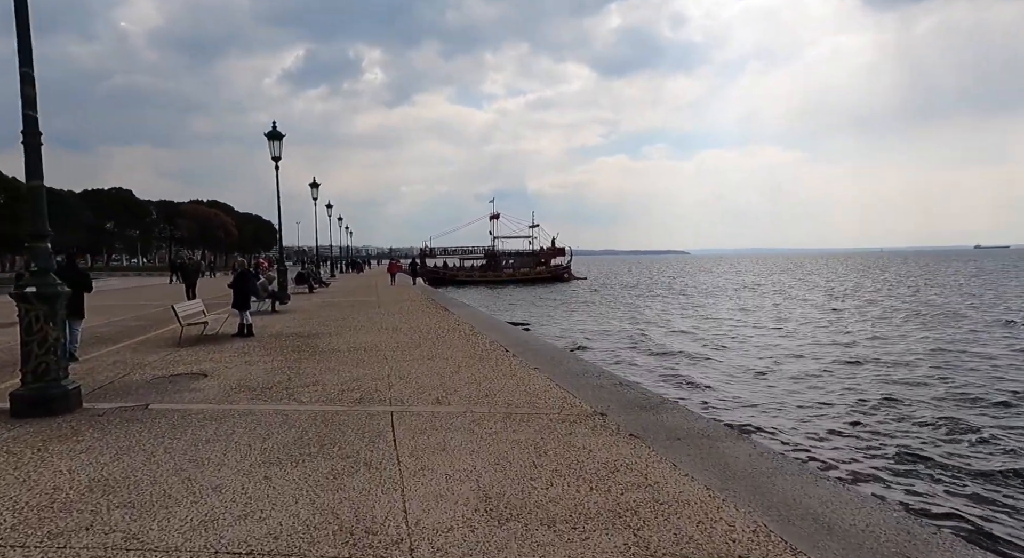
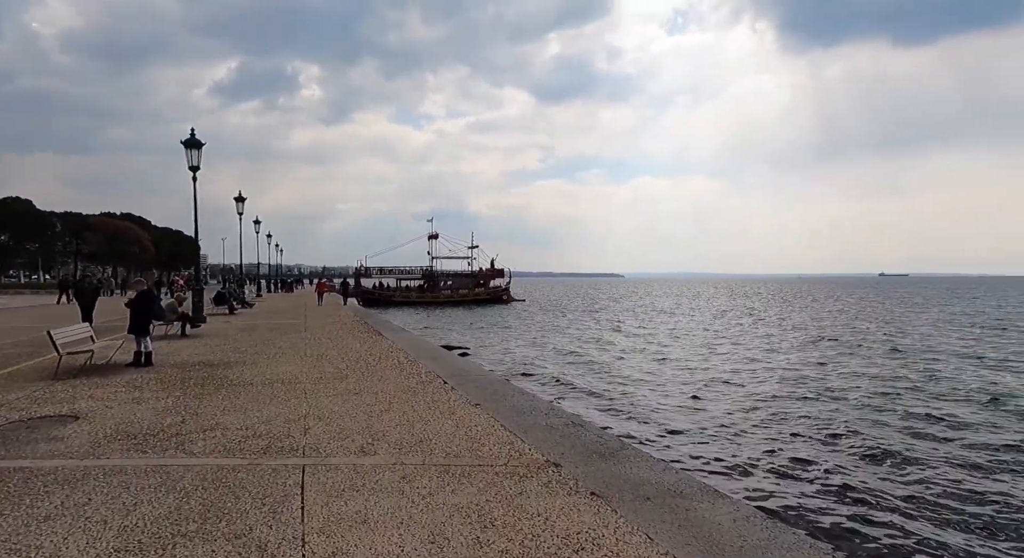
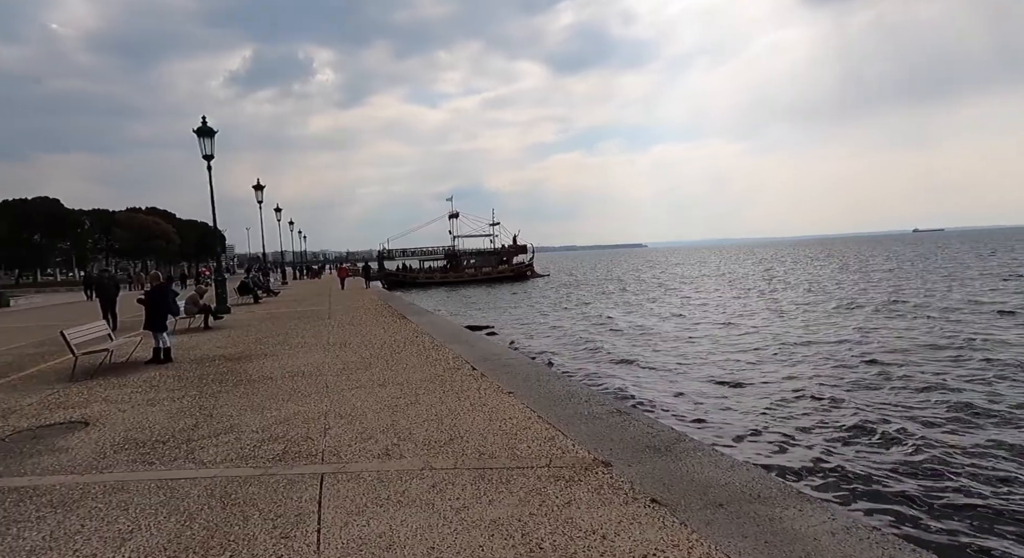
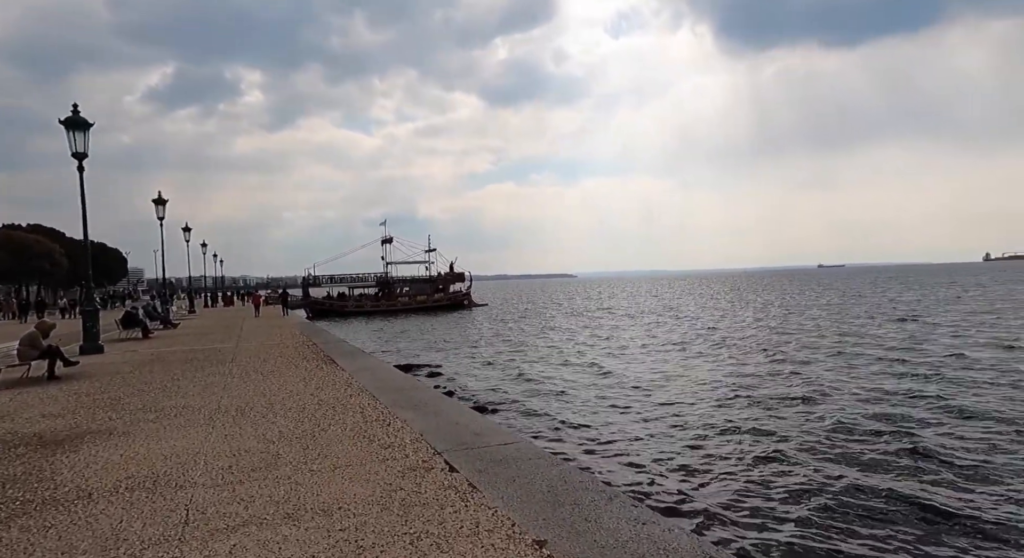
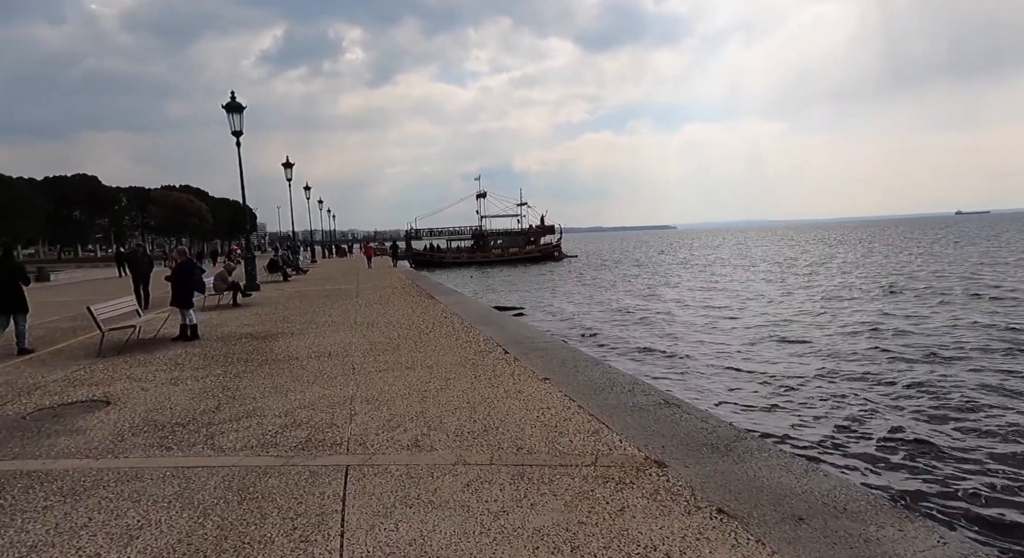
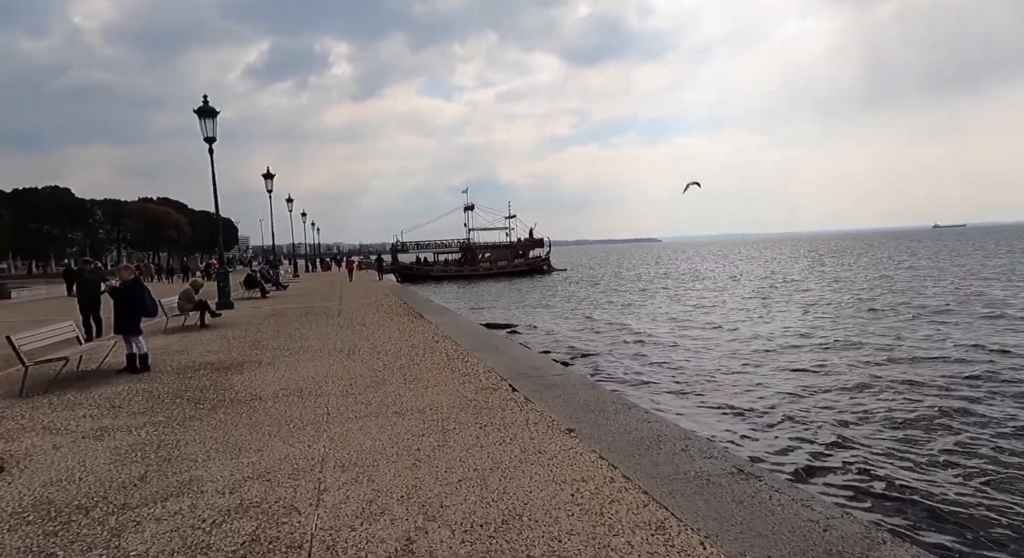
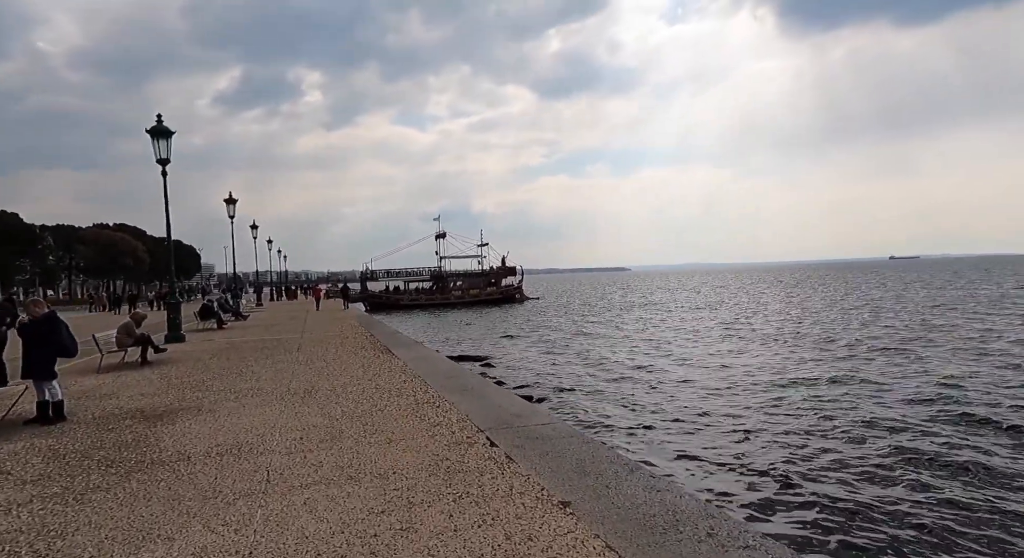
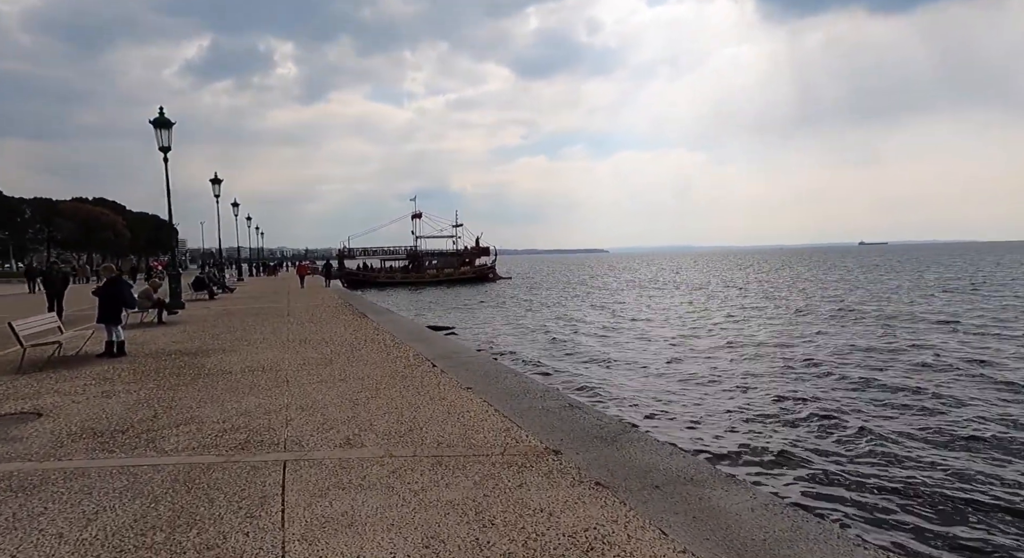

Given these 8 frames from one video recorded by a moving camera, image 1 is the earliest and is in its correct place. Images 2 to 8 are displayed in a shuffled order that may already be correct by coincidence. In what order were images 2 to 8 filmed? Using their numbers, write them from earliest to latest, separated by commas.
2, 8, 3, 5, 6, 7, 4
